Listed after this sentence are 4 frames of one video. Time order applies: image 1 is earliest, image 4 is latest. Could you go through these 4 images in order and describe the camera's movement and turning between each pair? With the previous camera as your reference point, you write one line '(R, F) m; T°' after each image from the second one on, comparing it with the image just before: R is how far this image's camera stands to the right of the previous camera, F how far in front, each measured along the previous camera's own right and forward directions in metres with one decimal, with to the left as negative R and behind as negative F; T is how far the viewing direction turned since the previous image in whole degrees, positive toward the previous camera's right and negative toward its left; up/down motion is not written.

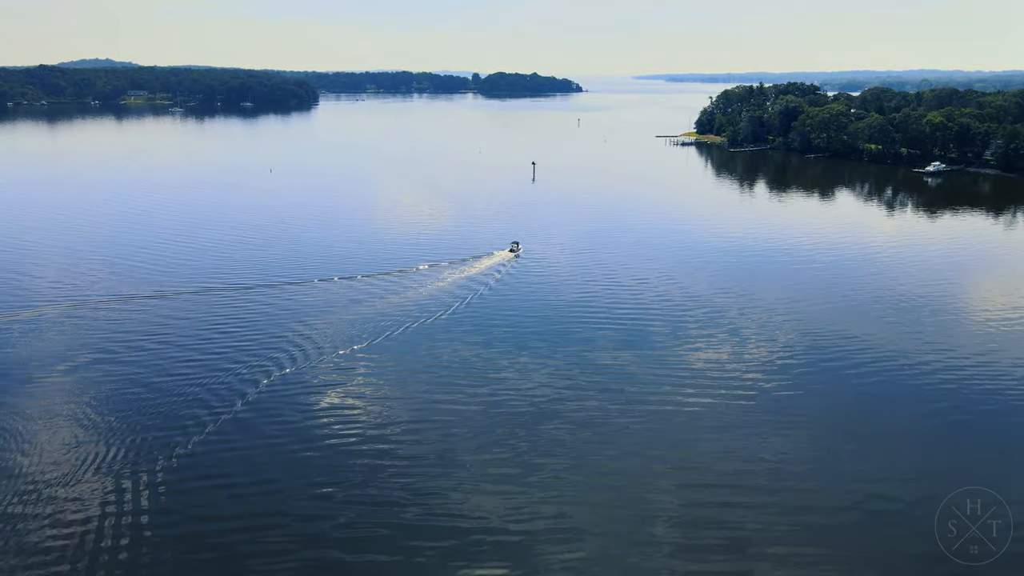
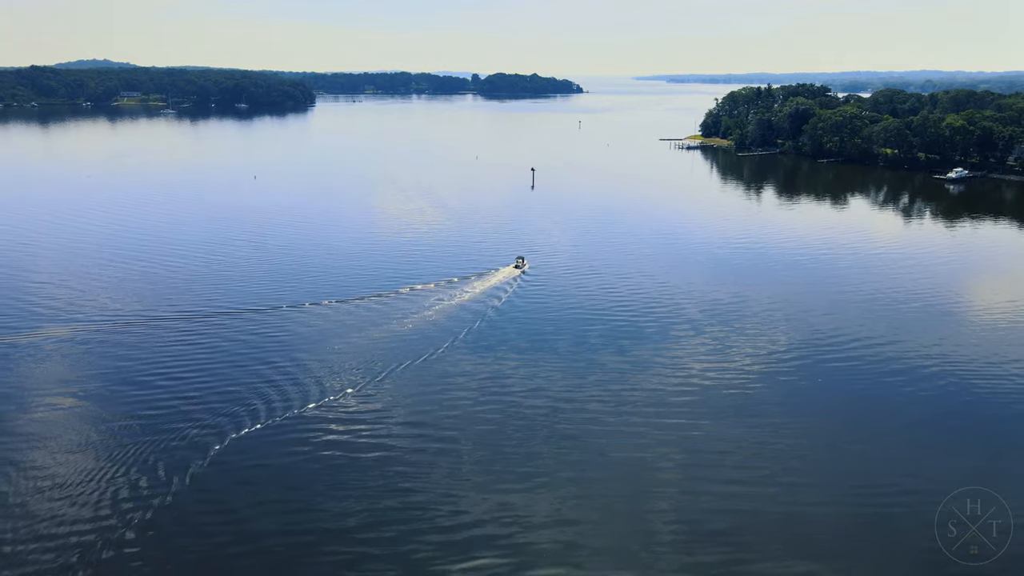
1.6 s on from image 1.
(+0.1, +2.4) m; 0°
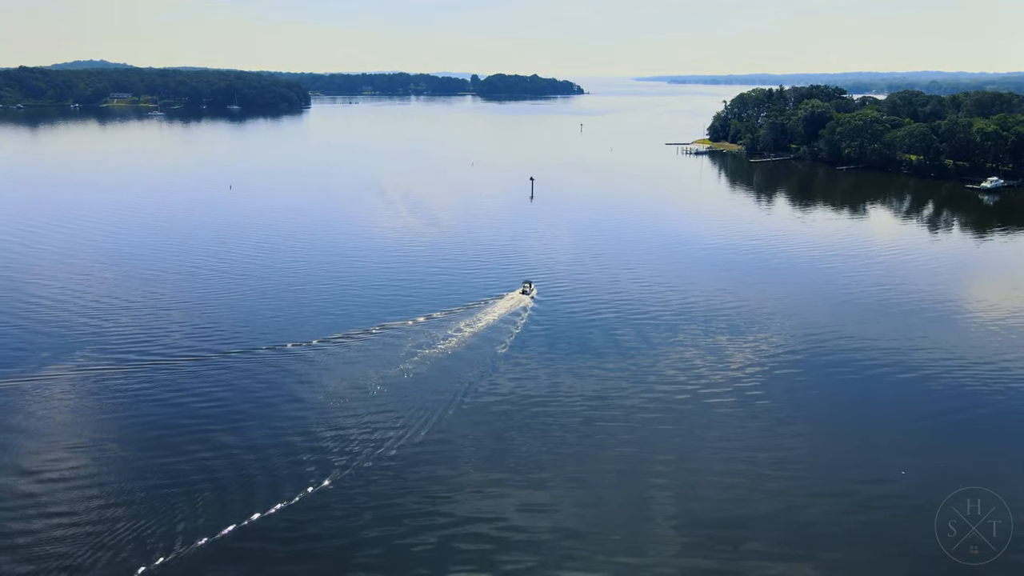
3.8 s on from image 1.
(+0.2, +3.4) m; 0°
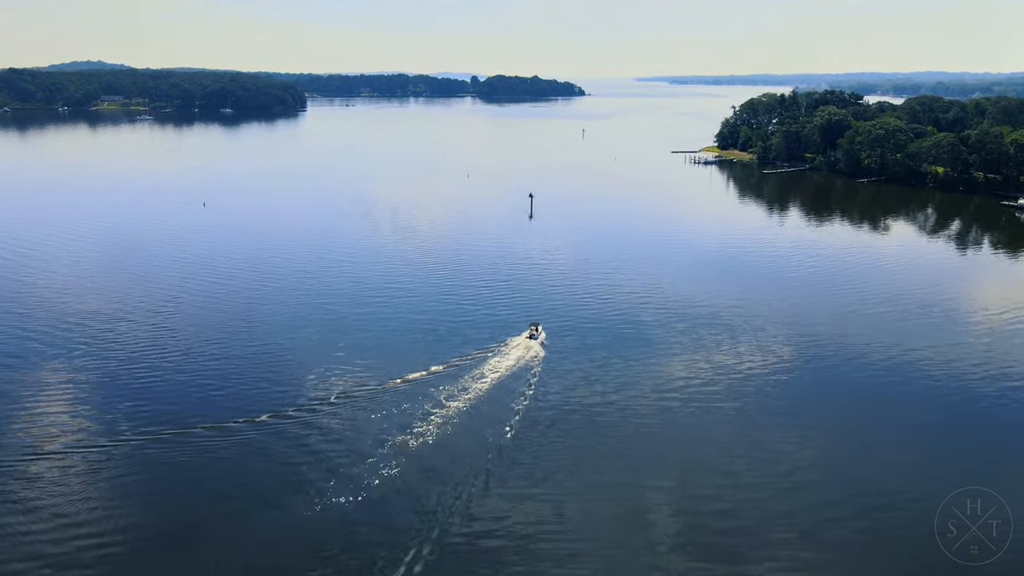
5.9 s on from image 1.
(+0.1, +3.1) m; 0°
